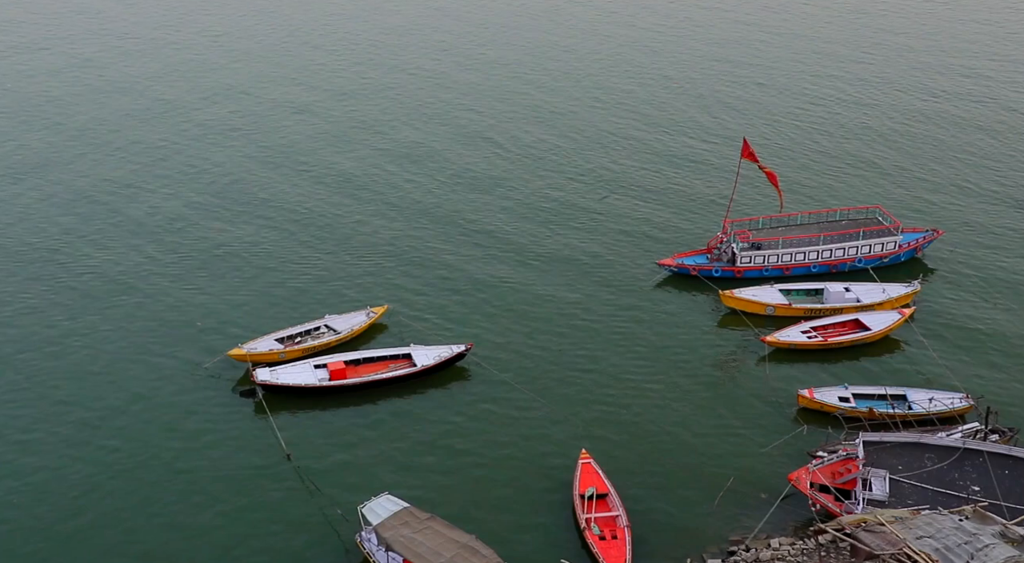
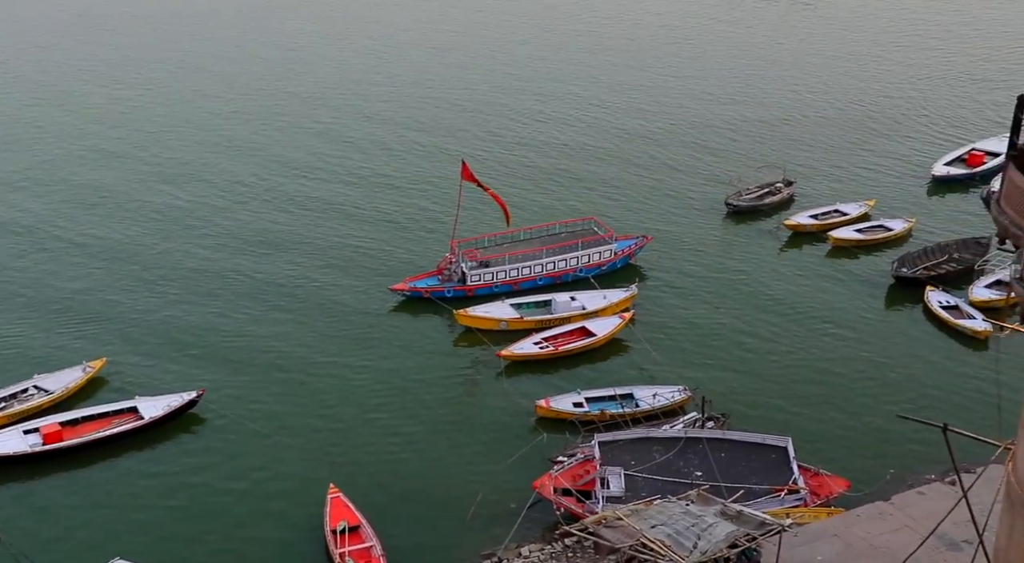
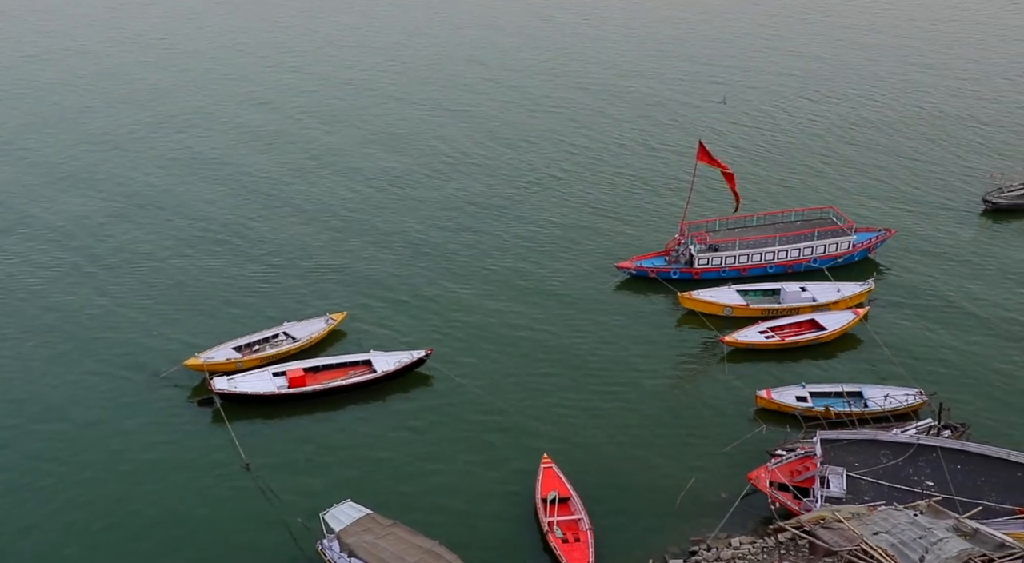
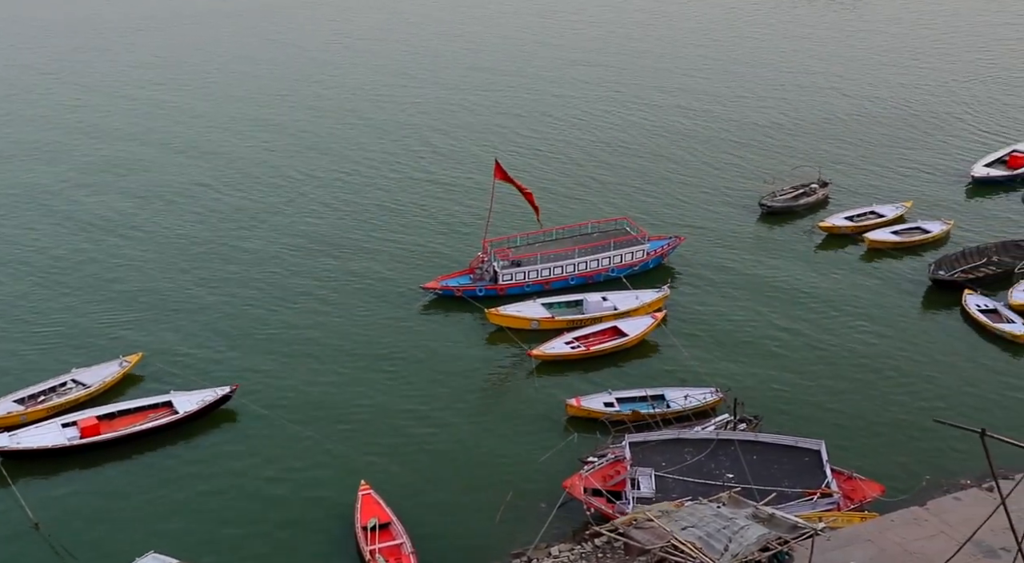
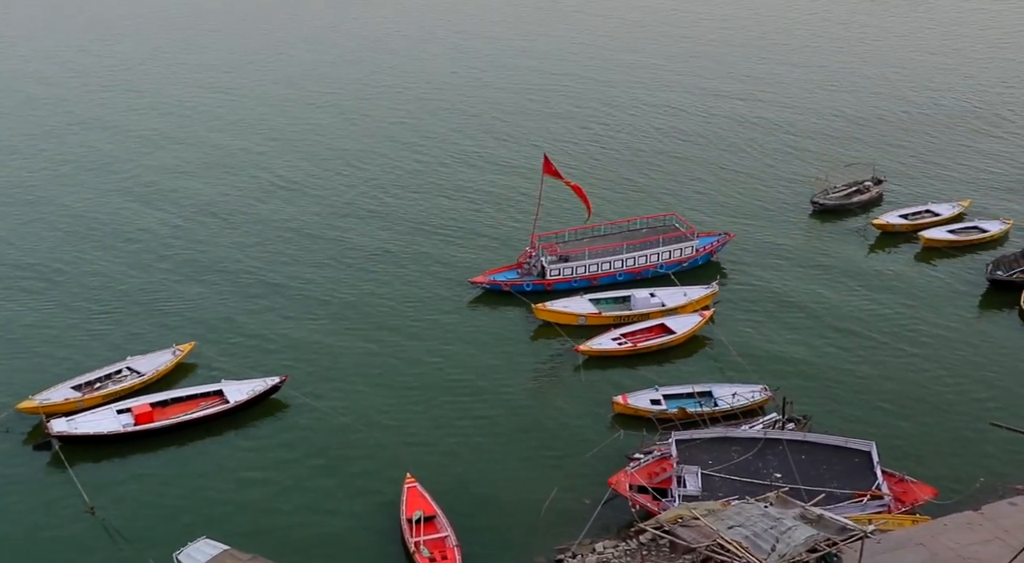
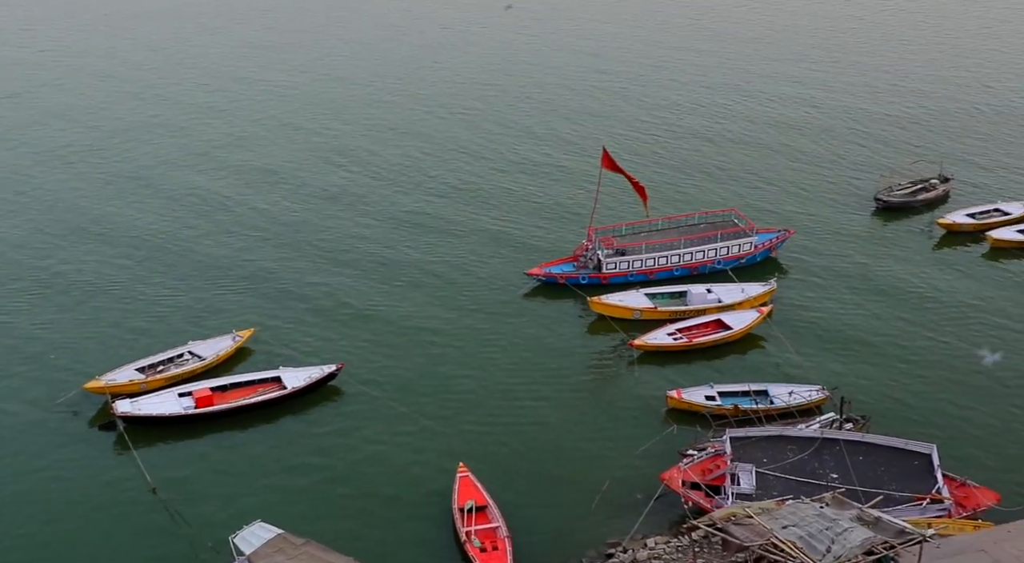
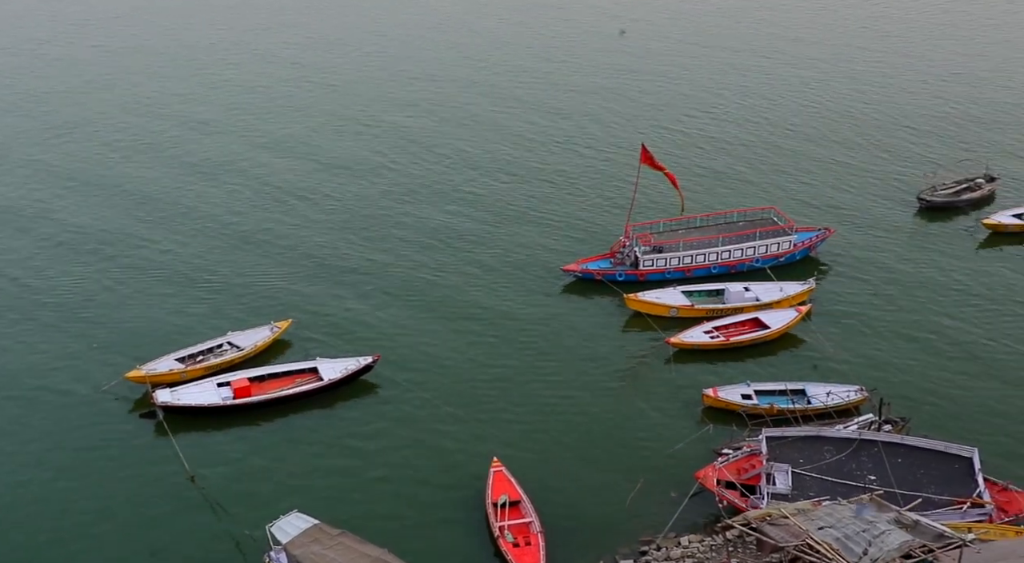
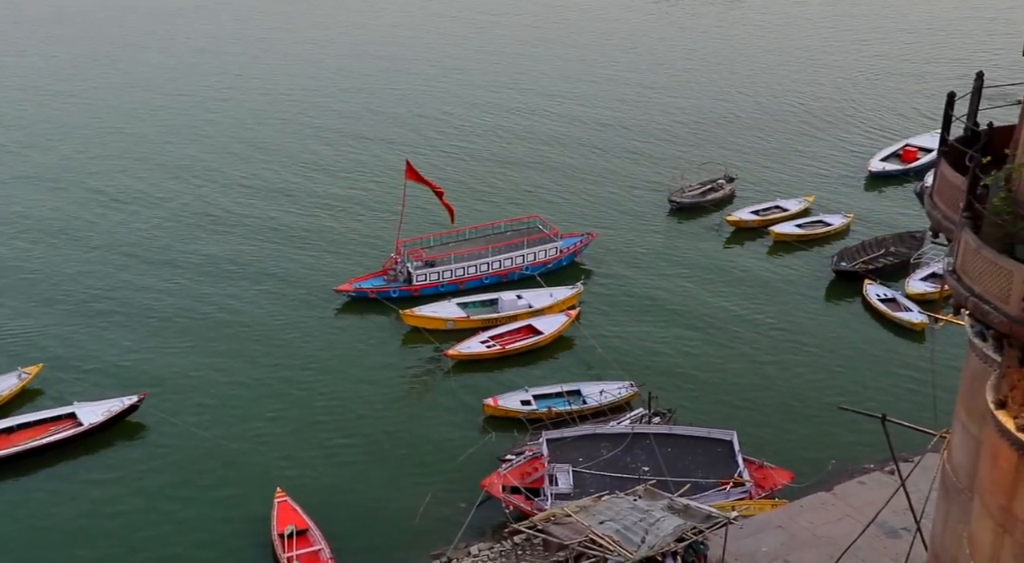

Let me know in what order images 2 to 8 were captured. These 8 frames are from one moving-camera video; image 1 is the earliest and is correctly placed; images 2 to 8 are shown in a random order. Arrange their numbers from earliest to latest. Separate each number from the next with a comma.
3, 7, 6, 5, 4, 2, 8
